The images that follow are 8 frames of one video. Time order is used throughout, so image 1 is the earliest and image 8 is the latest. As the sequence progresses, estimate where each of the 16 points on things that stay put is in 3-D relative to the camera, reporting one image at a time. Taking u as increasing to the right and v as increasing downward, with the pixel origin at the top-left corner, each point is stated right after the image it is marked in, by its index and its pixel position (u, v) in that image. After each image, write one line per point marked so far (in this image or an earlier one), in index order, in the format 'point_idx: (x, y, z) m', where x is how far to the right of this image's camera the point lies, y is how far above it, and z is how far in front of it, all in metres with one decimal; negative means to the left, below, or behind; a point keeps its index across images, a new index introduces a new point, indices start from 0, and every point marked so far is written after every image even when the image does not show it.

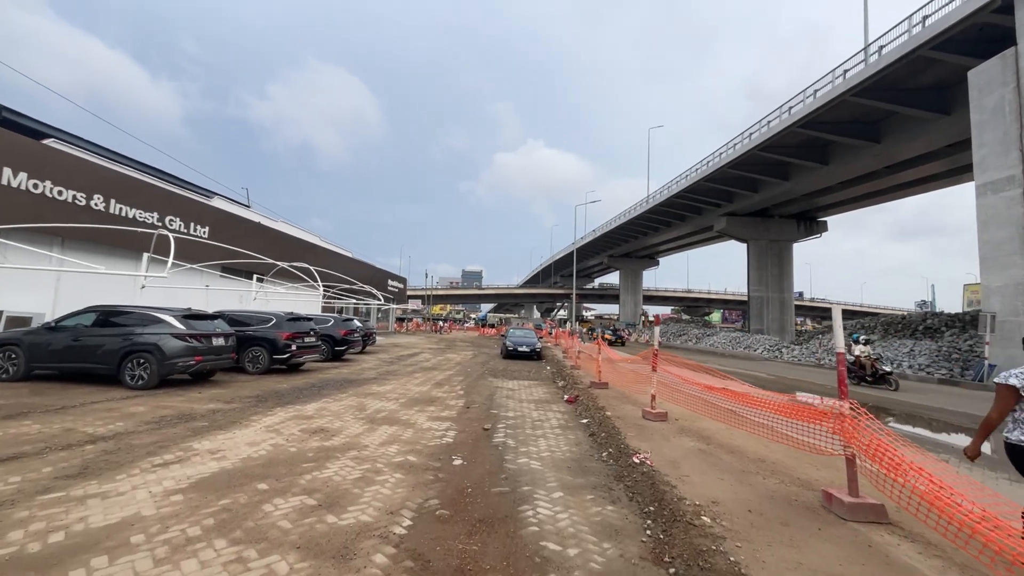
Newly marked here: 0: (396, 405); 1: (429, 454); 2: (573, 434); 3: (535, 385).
0: (-2.4, -2.4, +9.1) m
1: (-1.1, -2.2, +5.8) m
2: (+1.0, -2.4, +7.0) m
3: (+0.6, -2.8, +12.6) m
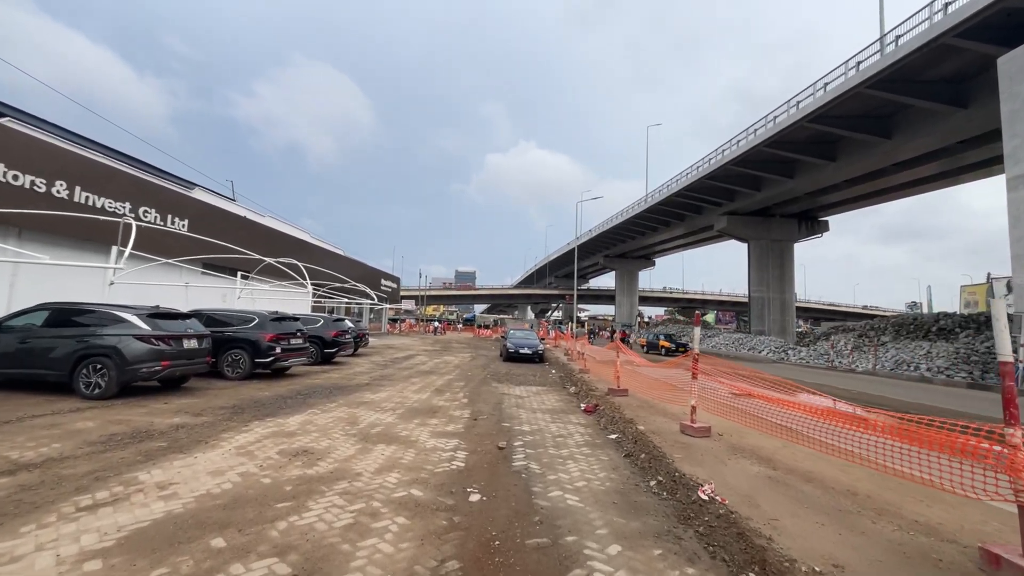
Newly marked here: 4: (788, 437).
0: (-2.2, -2.3, +7.9) m
1: (-0.8, -2.1, +4.7) m
2: (+1.3, -2.3, +5.9) m
3: (+0.8, -2.8, +11.5) m
4: (+4.2, -2.4, +7.4) m
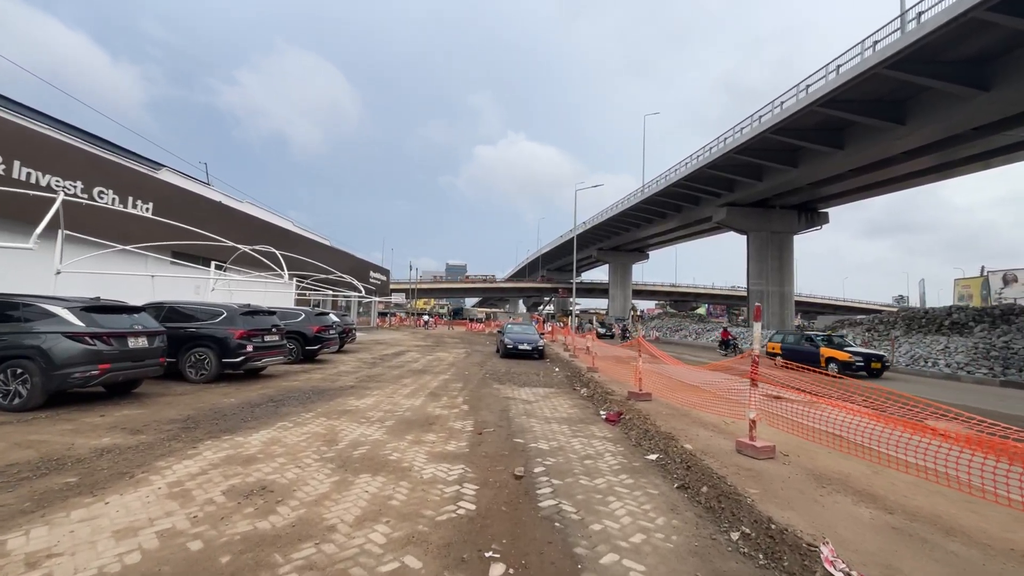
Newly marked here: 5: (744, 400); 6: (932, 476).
0: (-2.0, -2.1, +6.5) m
1: (-0.5, -2.0, +3.3) m
2: (+1.5, -2.1, +4.6) m
3: (+0.9, -2.5, +10.2) m
4: (+4.4, -2.2, +6.2) m
5: (+4.6, -2.3, +8.4) m
6: (+4.7, -2.1, +5.0) m
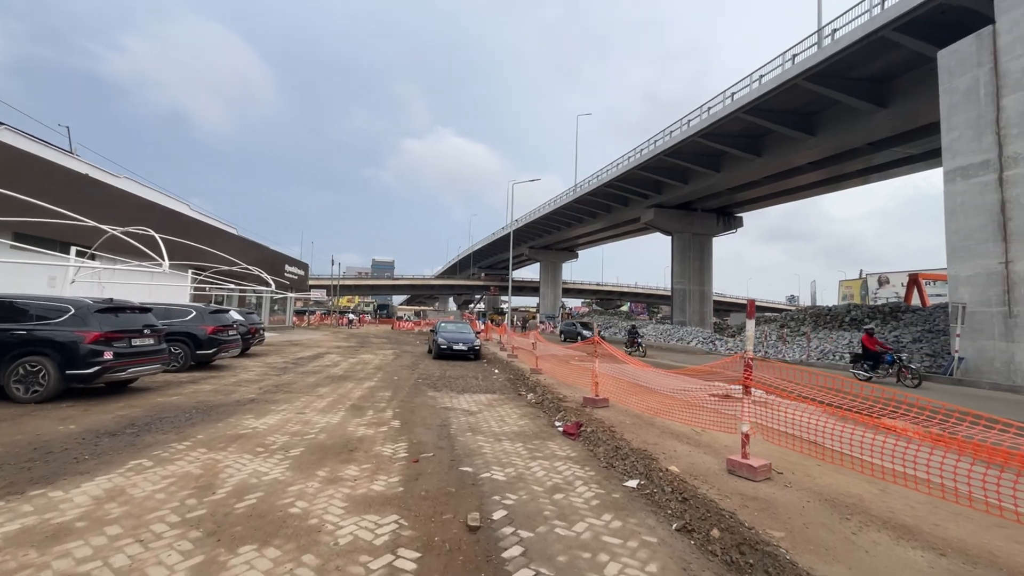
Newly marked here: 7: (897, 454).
0: (-2.6, -2.0, +4.9) m
1: (-0.7, -1.9, +2.0) m
2: (+1.1, -2.0, +3.5) m
3: (-0.3, -2.4, +9.0) m
4: (+3.7, -2.1, +5.6) m
5: (+3.6, -2.2, +7.8) m
6: (+4.2, -2.0, +4.5) m
7: (+4.7, -2.1, +5.4) m
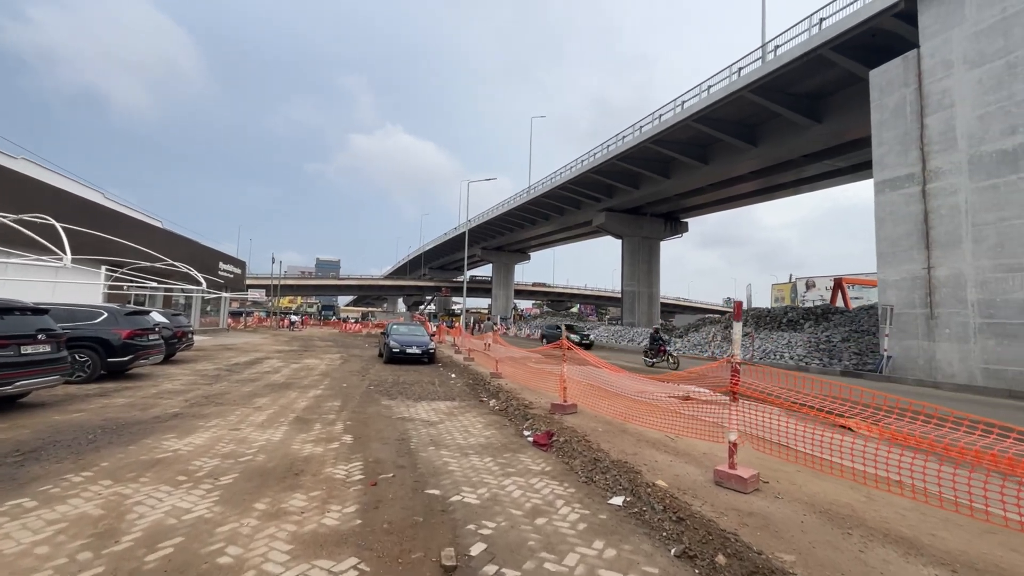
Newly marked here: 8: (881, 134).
0: (-2.9, -2.0, +4.1) m
1: (-0.6, -1.9, +1.4) m
2: (+1.0, -2.0, +3.2) m
3: (-1.0, -2.4, +8.4) m
4: (+3.3, -2.1, +5.5) m
5: (+3.0, -2.2, +7.7) m
6: (+3.9, -2.1, +4.5) m
7: (+4.4, -2.1, +5.4) m
8: (+13.8, +5.7, +16.2) m
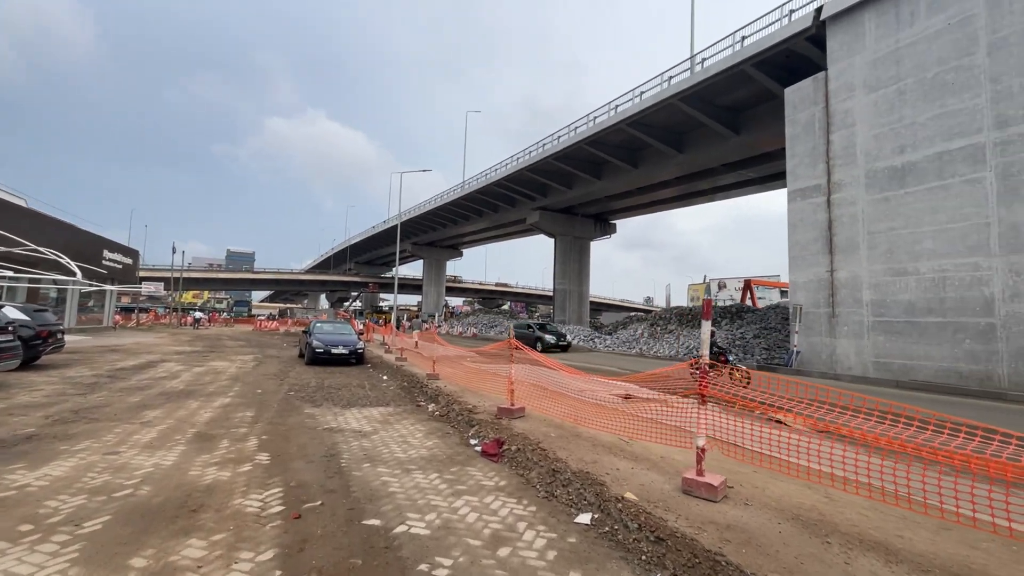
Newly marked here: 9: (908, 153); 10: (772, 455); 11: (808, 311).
0: (-3.2, -1.9, +3.1) m
1: (-0.5, -1.8, +0.8) m
2: (+0.8, -2.0, +2.8) m
3: (-2.1, -2.3, +7.6) m
4: (+2.7, -2.1, +5.4) m
5: (+2.1, -2.2, +7.5) m
6: (+3.5, -2.1, +4.5) m
7: (+3.8, -2.1, +5.5) m
8: (+11.4, +5.7, +17.6) m
9: (+12.9, +4.4, +14.2) m
10: (+3.4, -2.1, +5.5) m
11: (+11.3, -0.9, +16.7) m
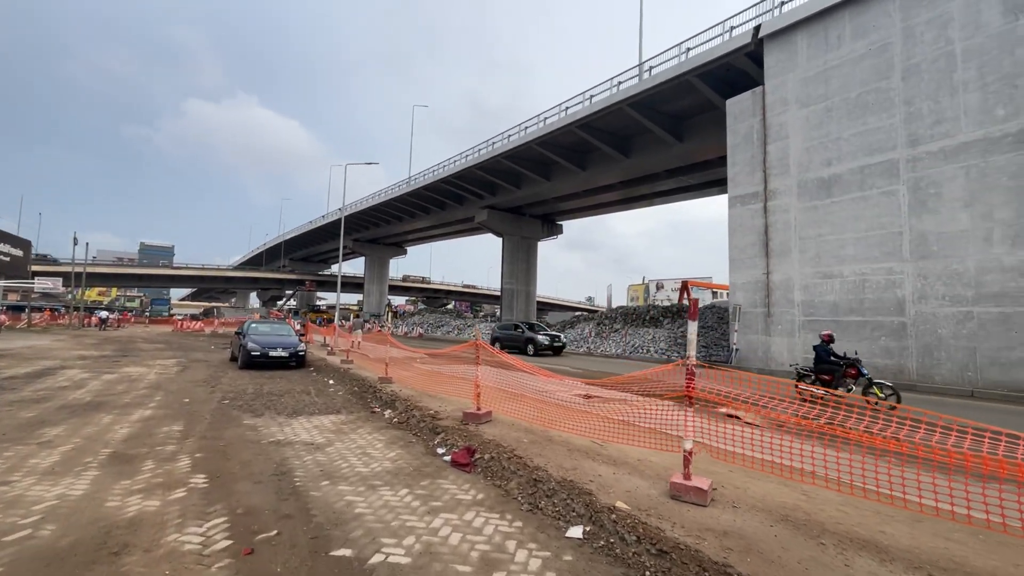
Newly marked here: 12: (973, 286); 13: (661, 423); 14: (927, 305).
0: (-3.2, -1.9, +2.4) m
1: (-0.2, -1.8, +0.4) m
2: (+0.8, -2.0, +2.6) m
3: (-2.6, -2.3, +7.0) m
4: (+2.4, -2.1, +5.5) m
5: (+1.5, -2.2, +7.4) m
6: (+3.3, -2.1, +4.6) m
7: (+3.4, -2.1, +5.6) m
8: (+9.5, +5.7, +18.7) m
9: (+11.5, +4.4, +15.5) m
10: (+3.0, -2.1, +5.6) m
11: (+9.5, -0.9, +17.7) m
12: (+13.3, +0.1, +12.5) m
13: (+2.3, -2.1, +6.8) m
14: (+12.7, -0.5, +13.3) m
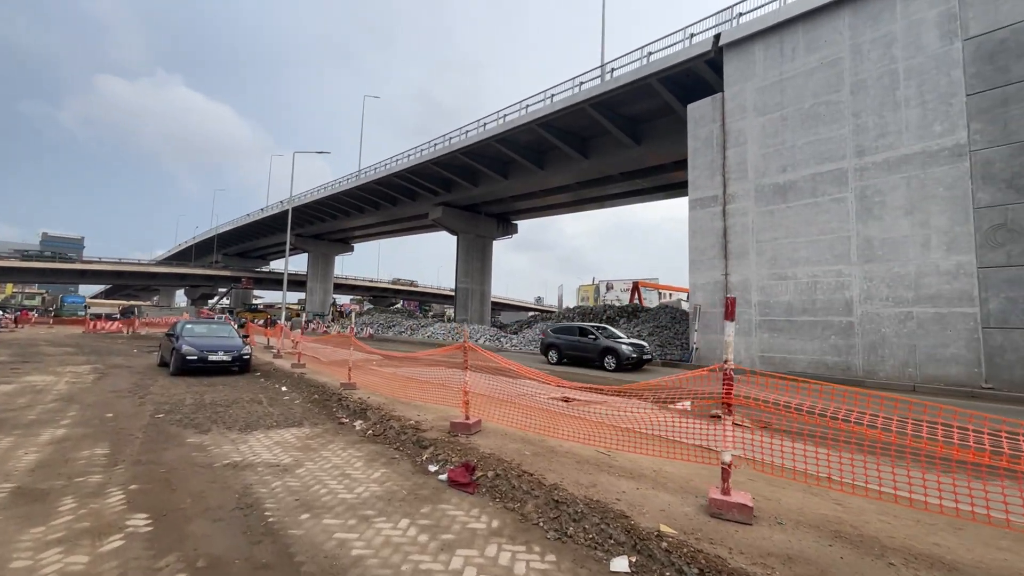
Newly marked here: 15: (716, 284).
0: (-2.7, -1.8, +1.5) m
1: (+0.4, -1.8, -0.1) m
2: (+1.2, -1.9, +2.1) m
3: (-2.7, -2.2, +6.1) m
4: (+2.4, -2.1, +5.2) m
5: (+1.3, -2.1, +7.0) m
6: (+3.4, -2.1, +4.5) m
7: (+3.4, -2.1, +5.5) m
8: (+8.0, +5.6, +19.1) m
9: (+10.3, +4.3, +16.2) m
10: (+3.0, -2.1, +5.4) m
11: (+8.1, -0.9, +18.2) m
12: (+12.4, 0.0, +13.5) m
13: (+2.2, -2.1, +6.5) m
14: (+11.7, -0.6, +14.2) m
15: (+8.4, +0.1, +17.9) m
